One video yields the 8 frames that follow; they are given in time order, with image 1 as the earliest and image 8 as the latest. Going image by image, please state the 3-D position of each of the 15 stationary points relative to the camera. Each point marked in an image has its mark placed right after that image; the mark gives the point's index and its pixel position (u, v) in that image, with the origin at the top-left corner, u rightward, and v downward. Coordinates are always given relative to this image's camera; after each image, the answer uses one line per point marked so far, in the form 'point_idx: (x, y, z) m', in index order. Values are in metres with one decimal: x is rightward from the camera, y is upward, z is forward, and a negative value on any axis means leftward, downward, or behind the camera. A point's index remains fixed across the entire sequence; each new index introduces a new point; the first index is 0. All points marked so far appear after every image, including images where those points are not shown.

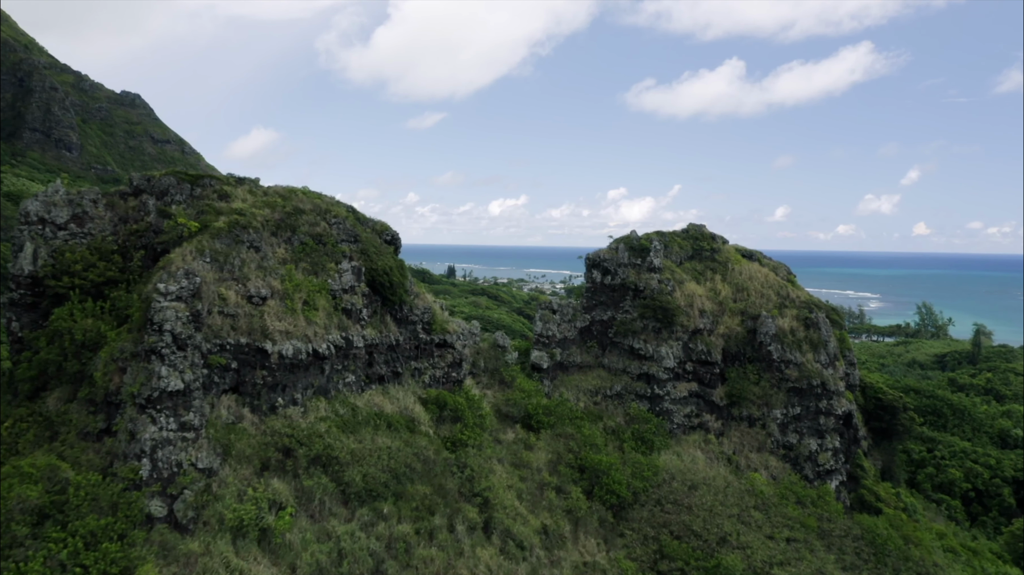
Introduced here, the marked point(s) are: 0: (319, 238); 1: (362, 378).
0: (-4.4, +1.1, +18.3) m
1: (-3.4, -2.1, +18.5) m
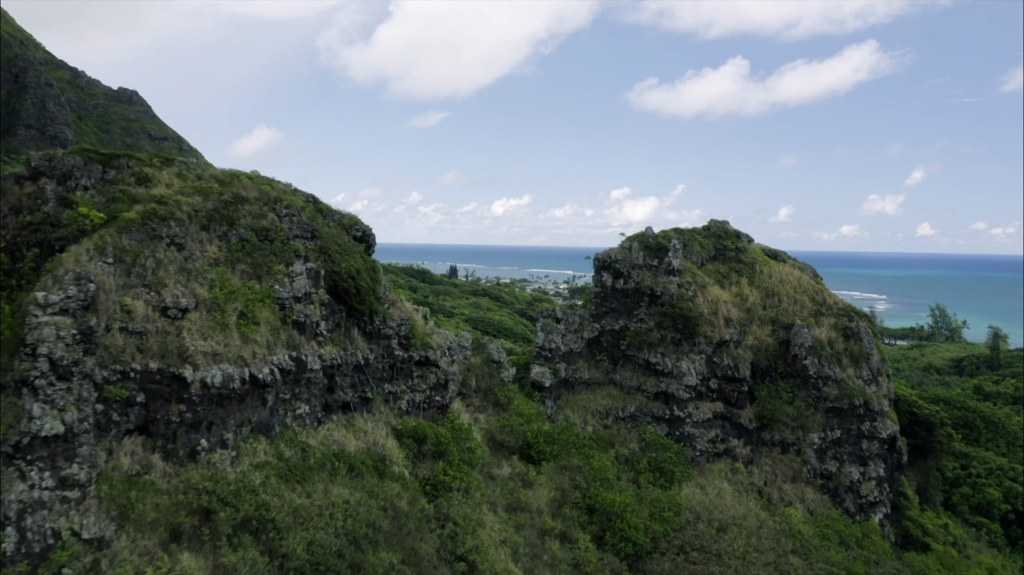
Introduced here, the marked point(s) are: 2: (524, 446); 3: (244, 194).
0: (-4.5, +1.0, +14.7) m
1: (-3.5, -2.2, +14.8) m
2: (+0.3, -3.9, +19.9) m
3: (-4.9, +1.7, +14.9) m
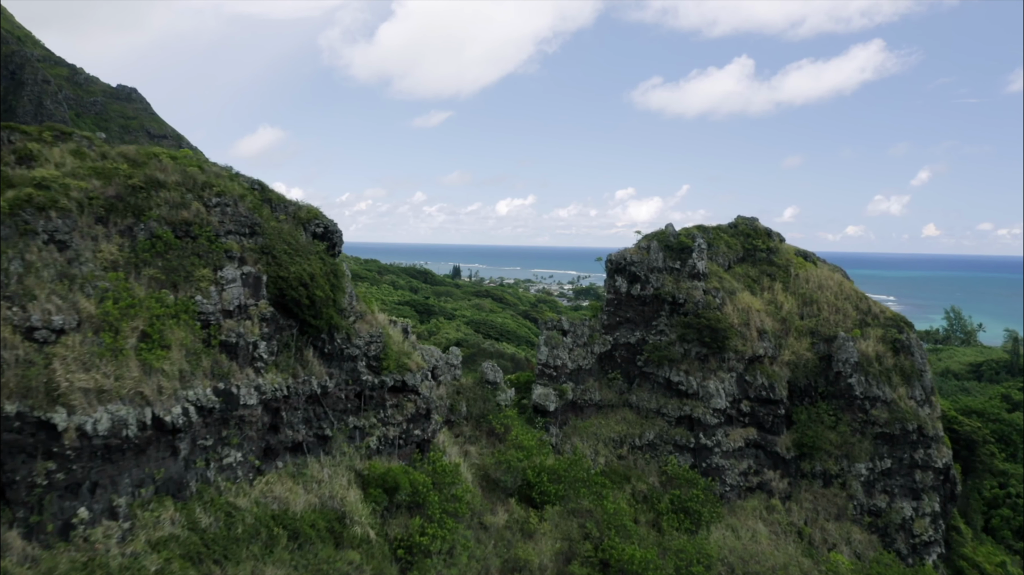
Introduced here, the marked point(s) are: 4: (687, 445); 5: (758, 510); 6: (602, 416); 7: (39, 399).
0: (-4.5, +0.8, +11.3) m
1: (-3.6, -2.3, +11.5) m
2: (+0.2, -4.0, +16.5) m
3: (-5.0, +1.6, +11.6) m
4: (+4.2, -3.8, +19.5) m
5: (+5.9, -5.3, +19.6) m
6: (+2.2, -3.1, +19.9) m
7: (-5.1, -1.2, +8.8) m
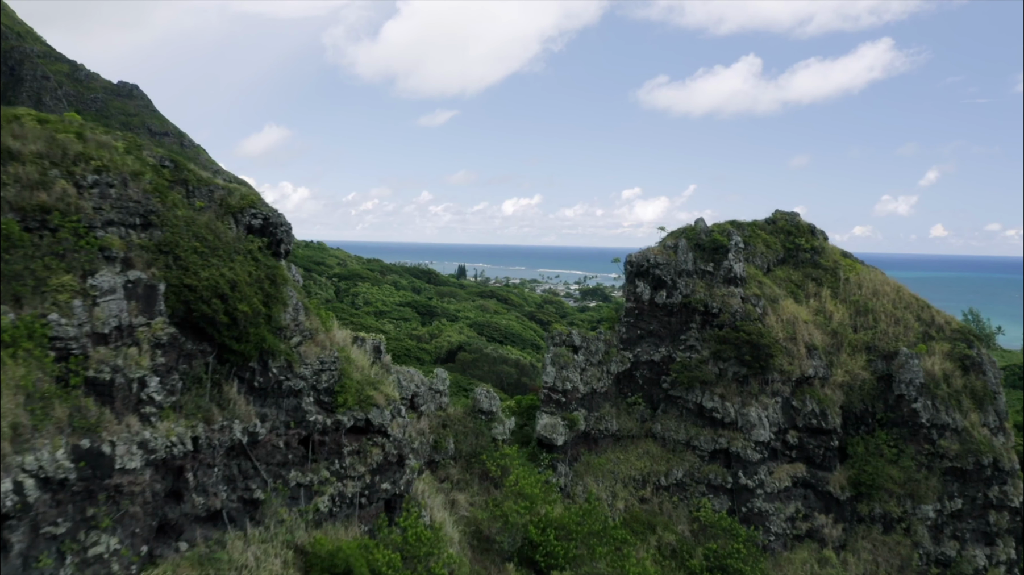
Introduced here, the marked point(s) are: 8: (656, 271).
0: (-4.6, +0.7, +8.0) m
1: (-3.7, -2.5, +8.2) m
2: (+0.2, -4.1, +13.1) m
3: (-5.0, +1.4, +8.3) m
4: (+4.2, -3.9, +16.1) m
5: (+5.9, -5.5, +16.2) m
6: (+2.2, -3.3, +16.5) m
7: (-5.2, -1.3, +5.5) m
8: (+3.1, +0.3, +17.6) m
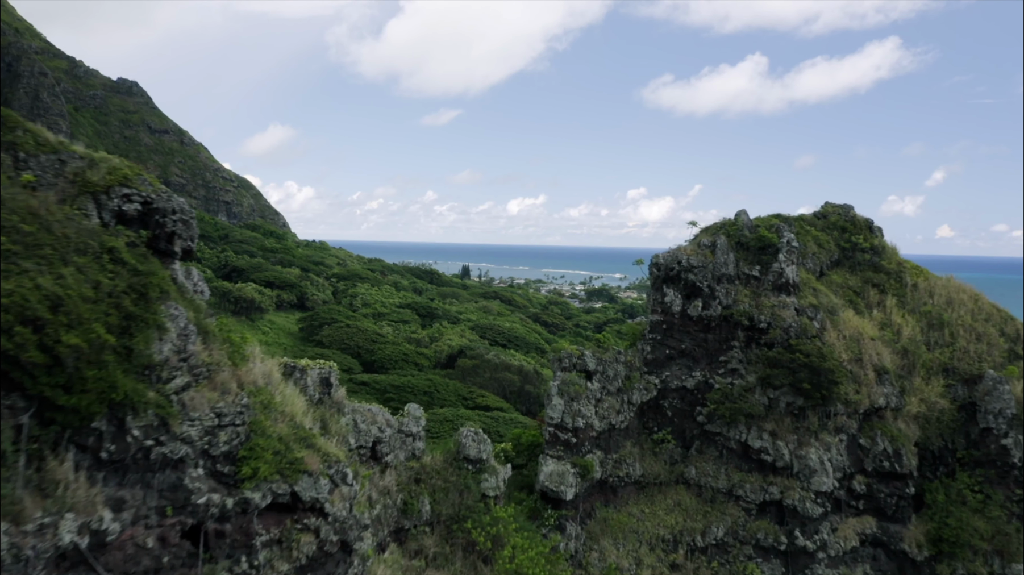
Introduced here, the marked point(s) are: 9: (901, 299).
0: (-4.7, +0.6, +4.7) m
1: (-3.8, -2.6, +4.8) m
2: (+0.1, -4.3, +9.8) m
3: (-5.1, +1.3, +5.0) m
4: (+4.1, -4.1, +12.7) m
5: (+5.8, -5.6, +12.8) m
6: (+2.1, -3.4, +13.1) m
7: (-5.3, -1.5, +2.1) m
8: (+3.0, +0.2, +14.3) m
9: (+7.8, -0.2, +16.4) m
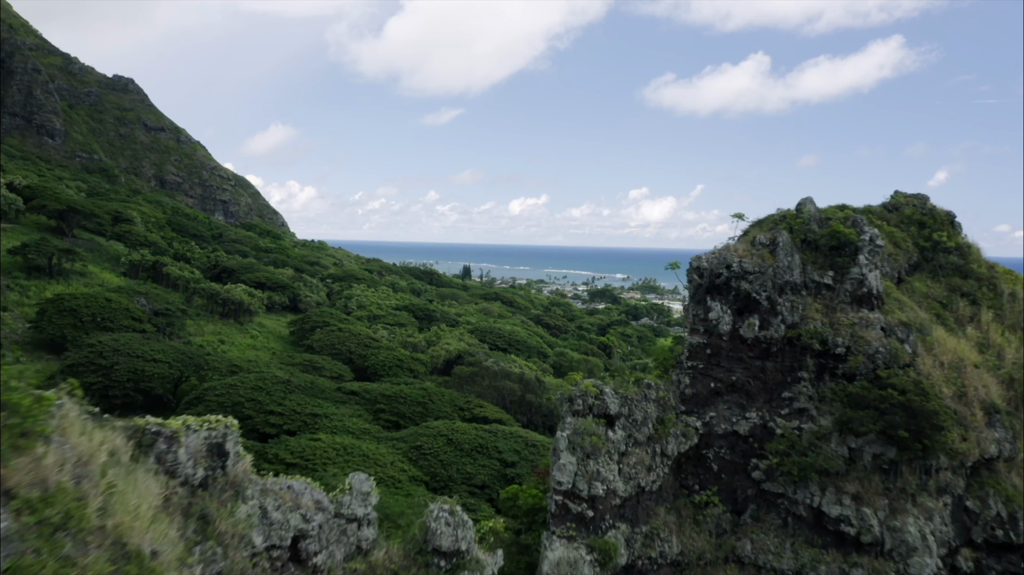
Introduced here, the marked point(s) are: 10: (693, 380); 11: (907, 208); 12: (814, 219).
0: (-4.8, +0.4, +1.3) m
1: (-3.9, -2.8, +1.5) m
2: (0.0, -4.4, +6.4) m
3: (-5.2, +1.2, +1.6) m
4: (+4.0, -4.2, +9.4) m
5: (+5.8, -5.8, +9.5) m
6: (+2.1, -3.6, +9.7) m
7: (-5.4, -1.6, -1.2) m
8: (+3.0, 0.0, +10.9) m
9: (+7.8, -0.4, +13.1) m
10: (+2.5, -1.2, +11.5) m
11: (+6.8, +1.4, +14.3) m
12: (+4.1, +1.0, +11.6) m
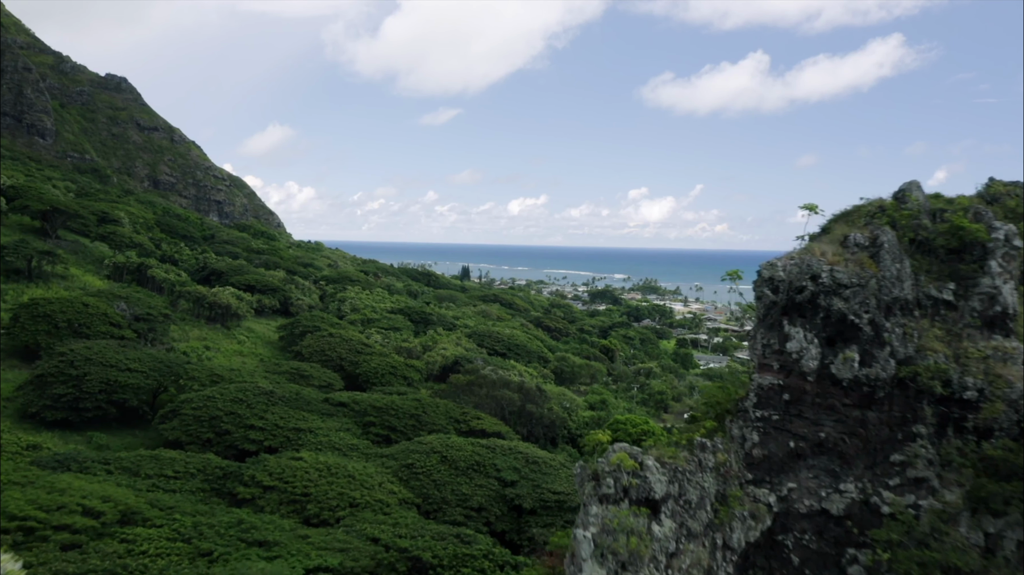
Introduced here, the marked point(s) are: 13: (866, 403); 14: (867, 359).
0: (-4.8, +0.2, -1.6) m
1: (-3.9, -2.9, -1.5) m
2: (0.0, -4.6, +3.5) m
3: (-5.2, +1.0, -1.3) m
4: (+4.0, -4.4, +6.4) m
5: (+5.8, -6.0, +6.5) m
6: (+2.0, -3.7, +6.8) m
7: (-5.4, -1.8, -4.1) m
8: (+2.9, -0.1, +8.0) m
9: (+7.7, -0.5, +10.1) m
10: (+2.5, -1.4, +8.5) m
11: (+6.8, +1.3, +11.3) m
12: (+4.1, +0.9, +8.6) m
13: (+3.3, -1.1, +8.1) m
14: (+3.3, -0.5, +8.0) m
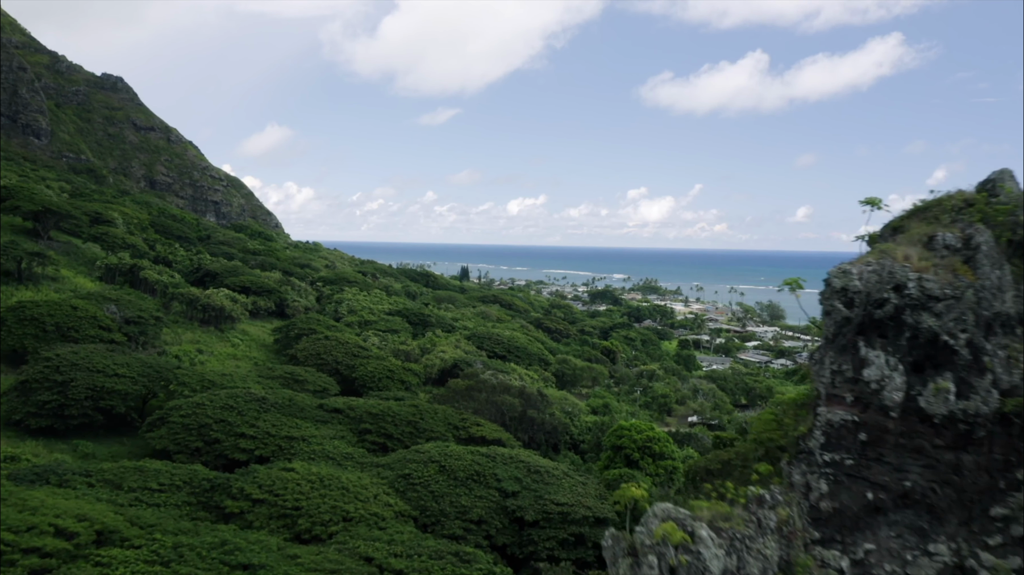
0: (-4.7, +0.1, -3.0) m
1: (-3.8, -3.0, -2.9) m
2: (+0.1, -4.7, +2.1) m
3: (-5.2, +0.9, -2.7) m
4: (+4.1, -4.5, +5.0) m
5: (+5.8, -6.0, +5.1) m
6: (+2.1, -3.8, +5.4) m
7: (-5.4, -1.9, -5.5) m
8: (+3.0, -0.2, +6.6) m
9: (+7.8, -0.6, +8.7) m
10: (+2.5, -1.5, +7.1) m
11: (+6.8, +1.2, +9.9) m
12: (+4.2, +0.8, +7.2) m
13: (+3.4, -1.1, +6.7) m
14: (+3.3, -0.6, +6.6) m
